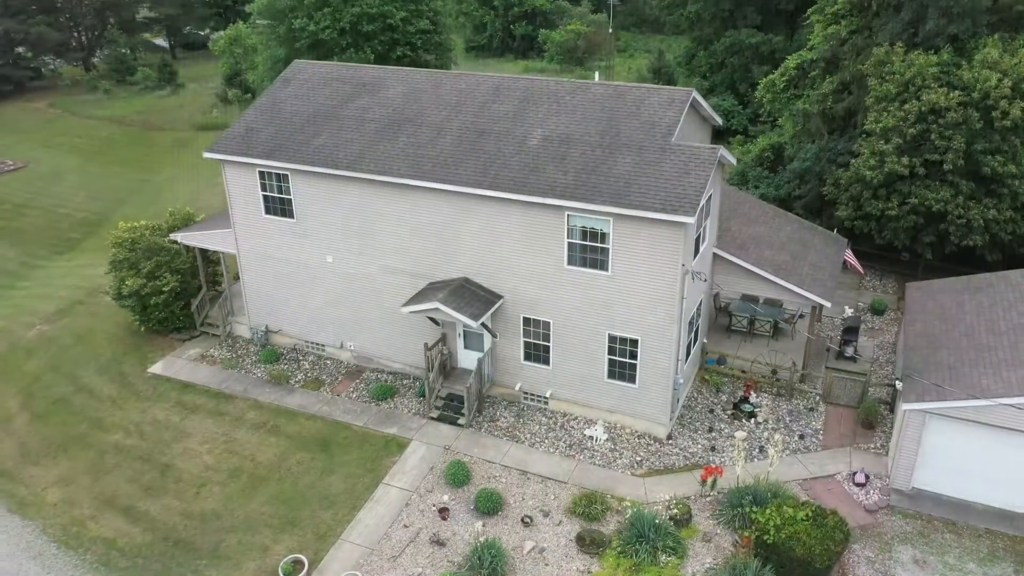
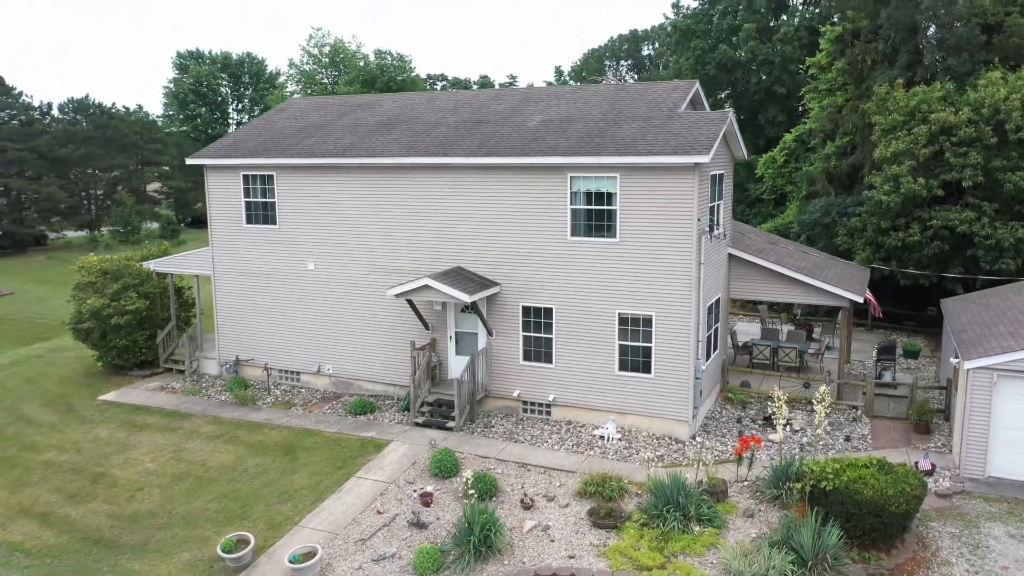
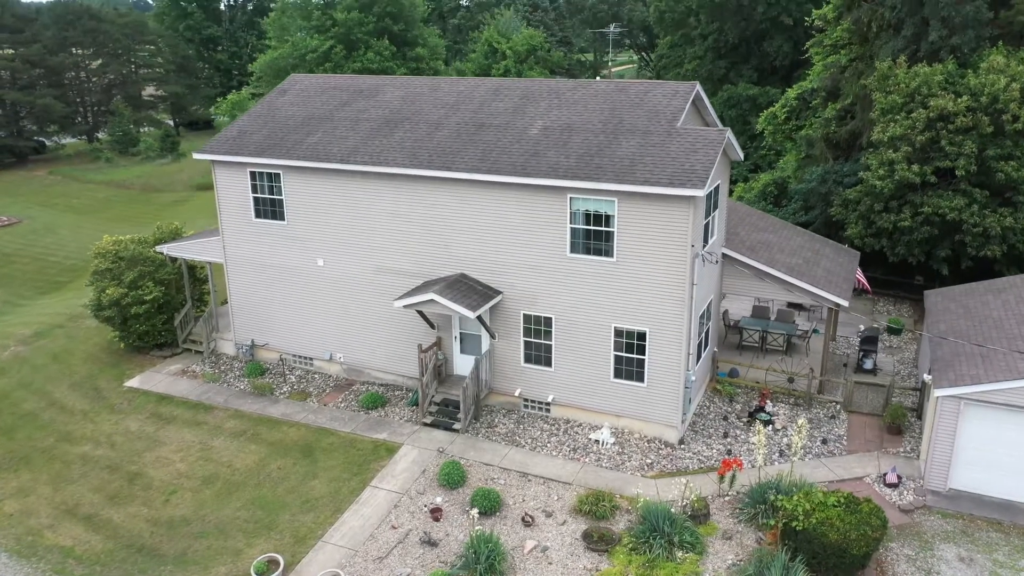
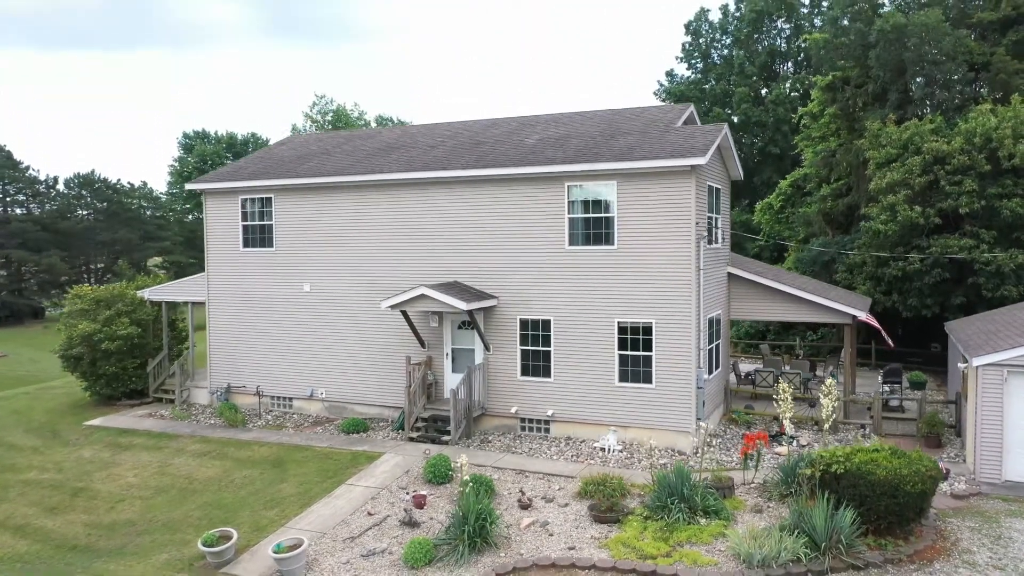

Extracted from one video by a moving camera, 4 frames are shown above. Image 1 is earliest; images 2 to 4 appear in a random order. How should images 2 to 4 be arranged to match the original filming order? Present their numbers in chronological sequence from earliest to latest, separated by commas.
3, 2, 4
